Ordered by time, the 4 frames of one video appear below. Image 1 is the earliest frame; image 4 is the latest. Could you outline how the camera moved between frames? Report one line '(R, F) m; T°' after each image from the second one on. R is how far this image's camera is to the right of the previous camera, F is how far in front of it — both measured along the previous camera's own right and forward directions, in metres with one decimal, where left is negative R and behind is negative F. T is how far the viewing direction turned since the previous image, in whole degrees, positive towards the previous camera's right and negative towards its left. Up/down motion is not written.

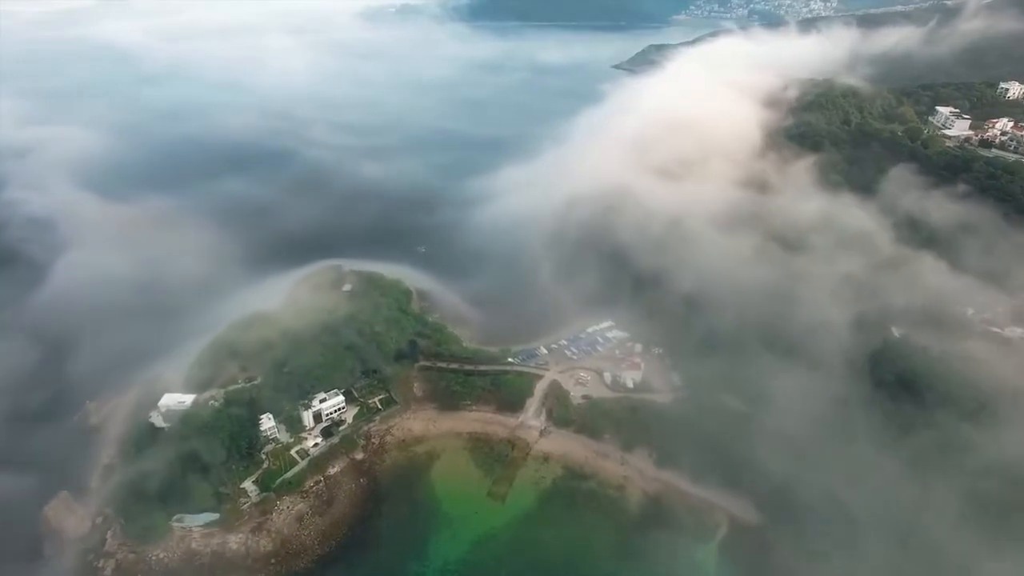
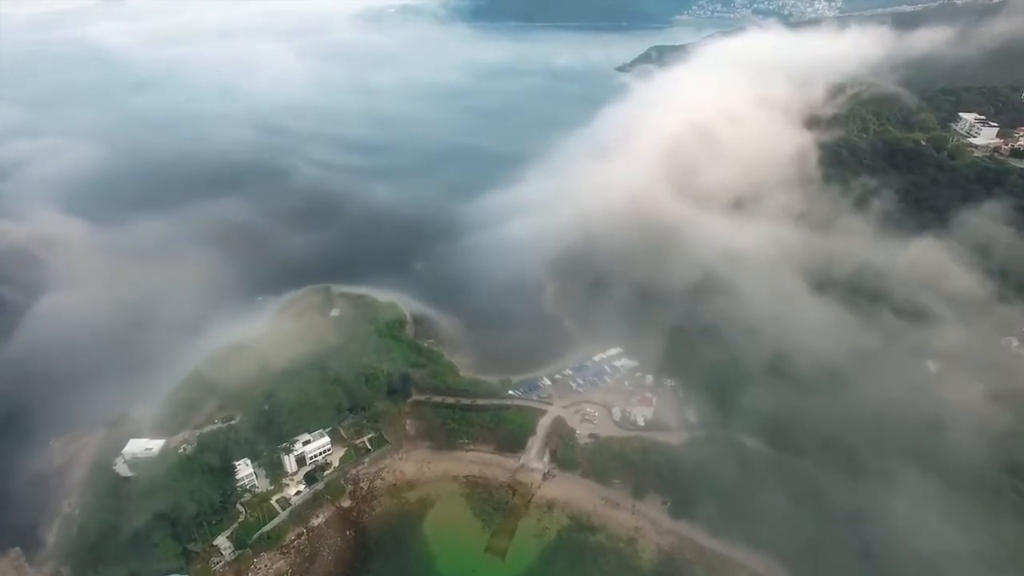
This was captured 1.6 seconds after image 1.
(0.0, +1.3) m; 0°
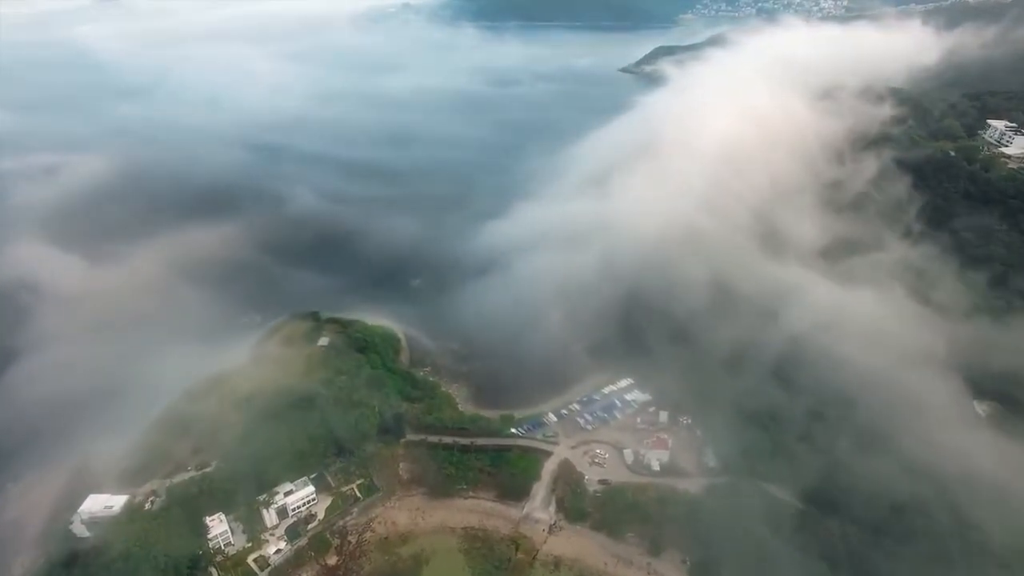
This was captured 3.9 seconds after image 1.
(0.0, +1.3) m; 0°
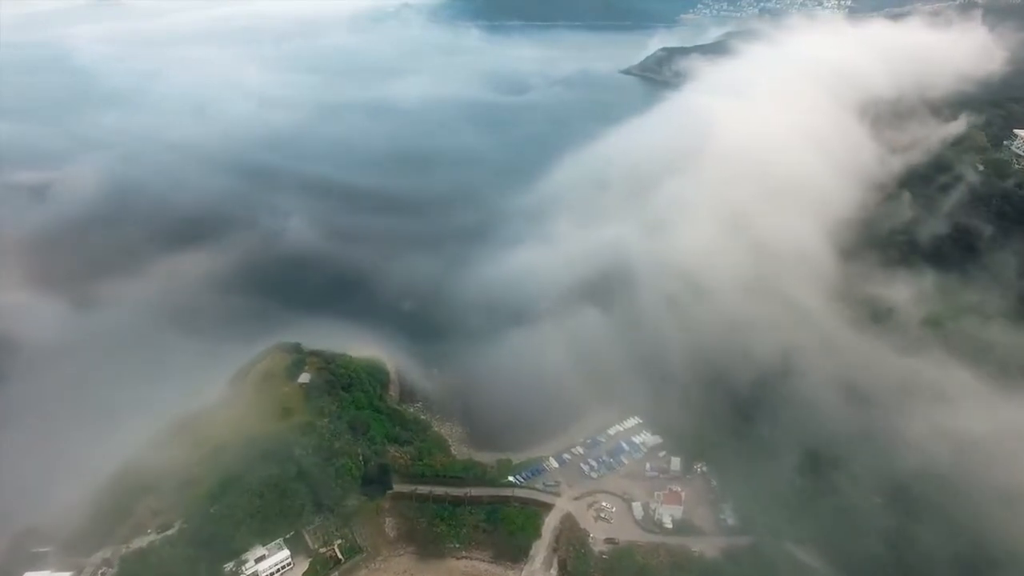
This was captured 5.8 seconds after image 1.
(+0.1, +1.3) m; 0°
